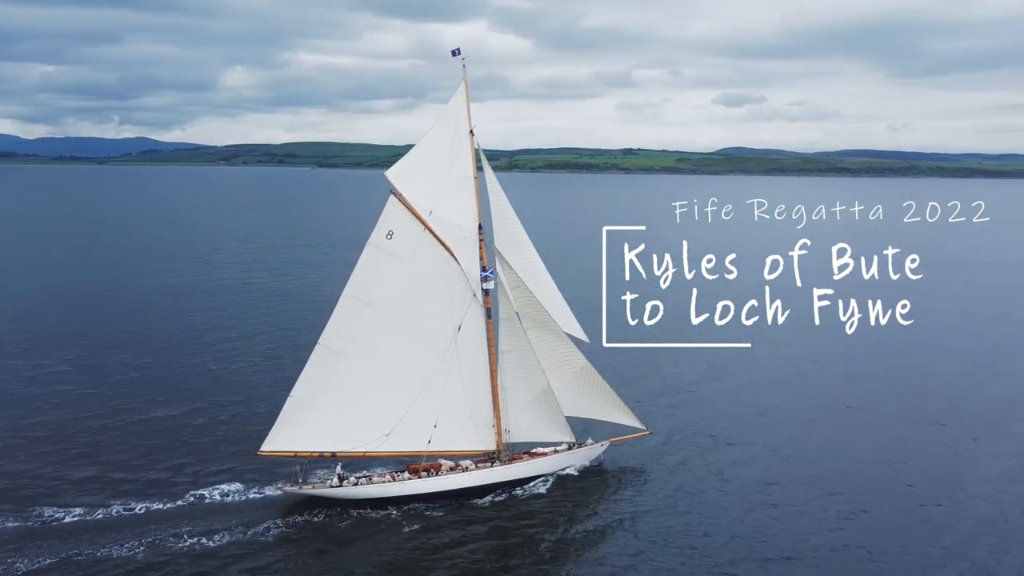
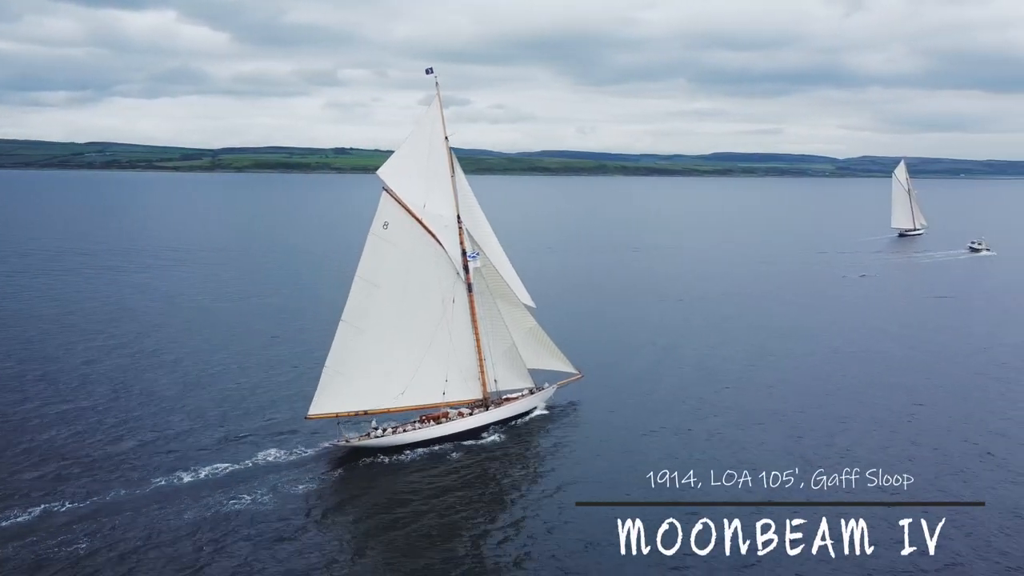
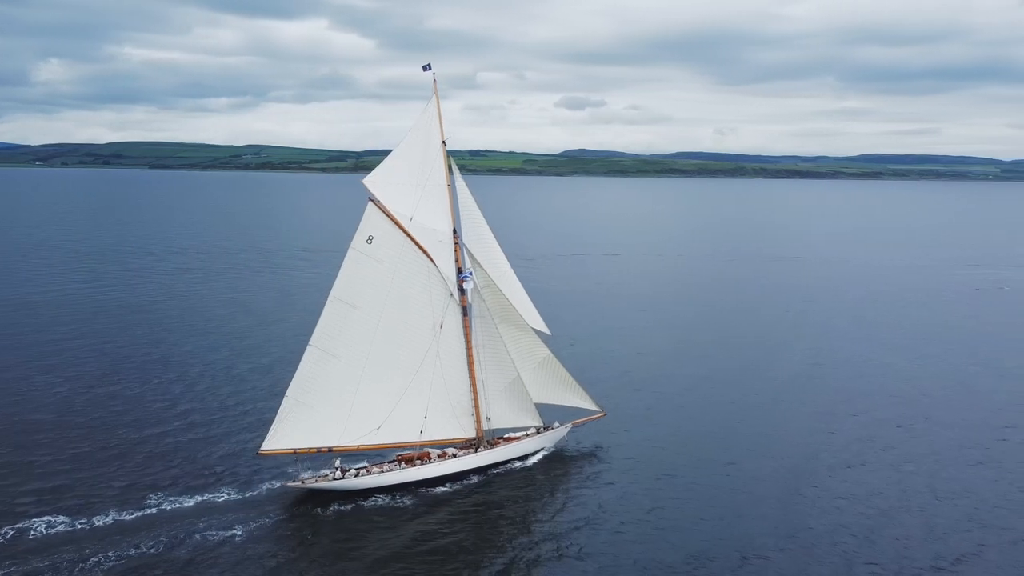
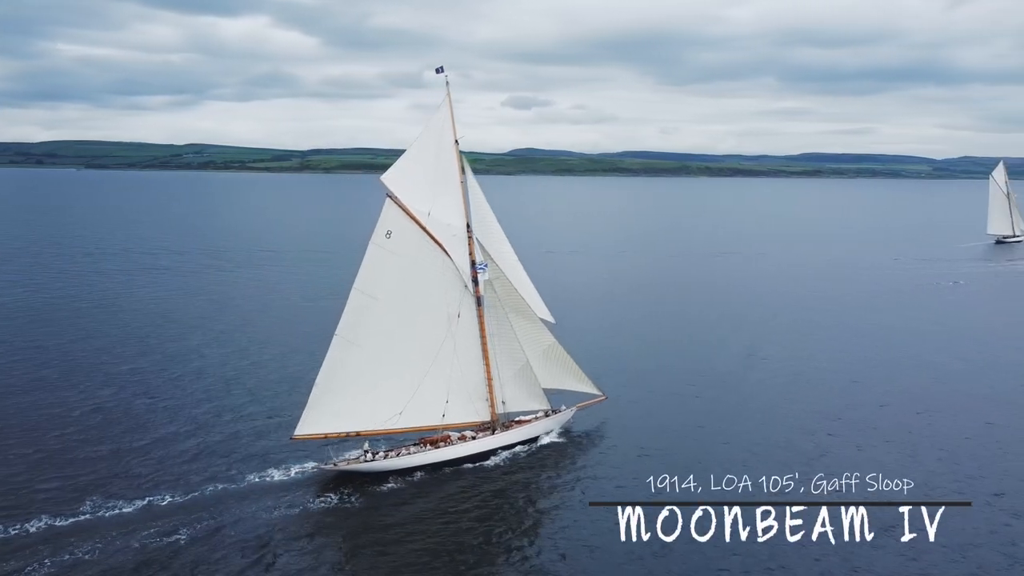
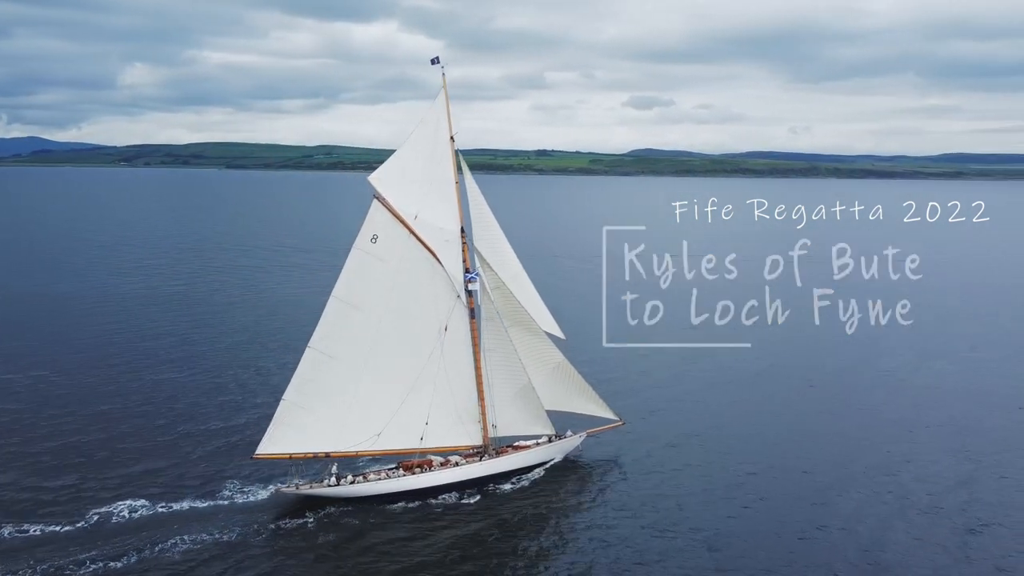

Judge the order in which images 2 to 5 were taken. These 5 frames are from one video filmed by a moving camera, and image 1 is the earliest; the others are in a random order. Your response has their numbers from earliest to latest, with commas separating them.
5, 3, 4, 2
